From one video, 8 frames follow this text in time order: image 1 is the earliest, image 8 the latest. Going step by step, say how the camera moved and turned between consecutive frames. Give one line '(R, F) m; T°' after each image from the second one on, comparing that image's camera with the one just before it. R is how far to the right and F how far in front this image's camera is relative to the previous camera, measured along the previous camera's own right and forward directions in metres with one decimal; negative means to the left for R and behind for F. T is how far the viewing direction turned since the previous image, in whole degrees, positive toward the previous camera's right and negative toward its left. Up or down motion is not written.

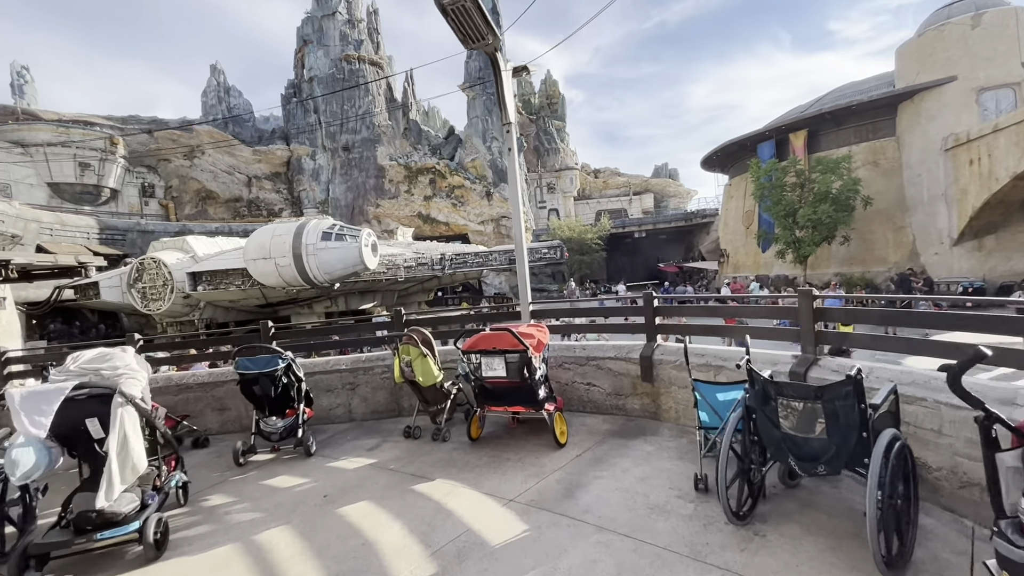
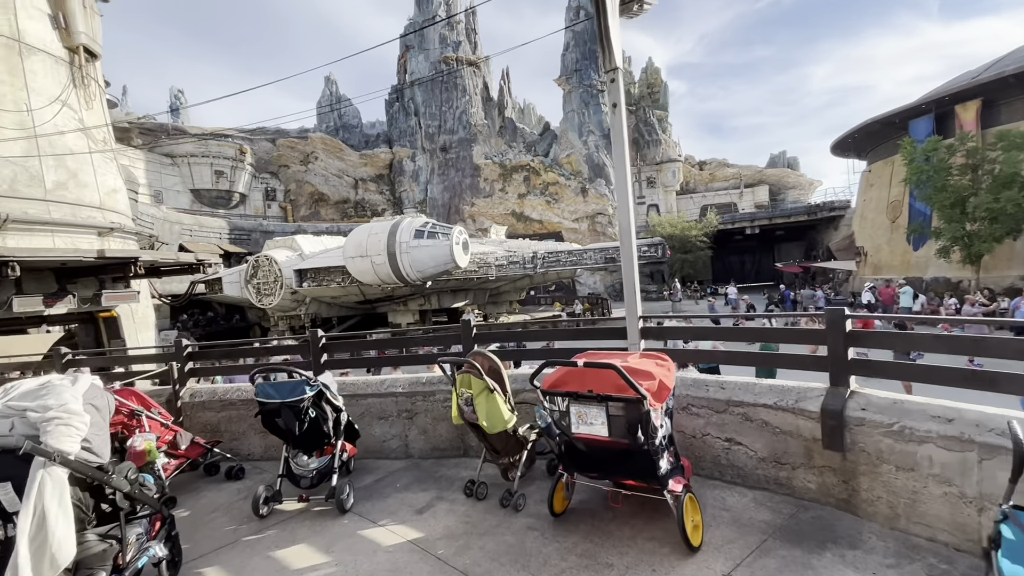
(-0.1, +1.4) m; -11°
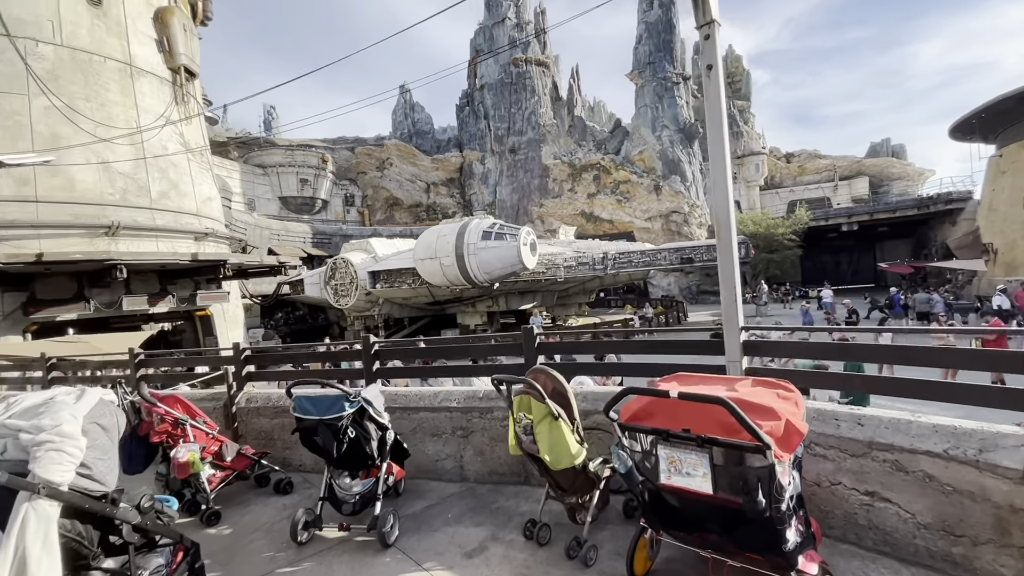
(0.0, +0.6) m; -8°
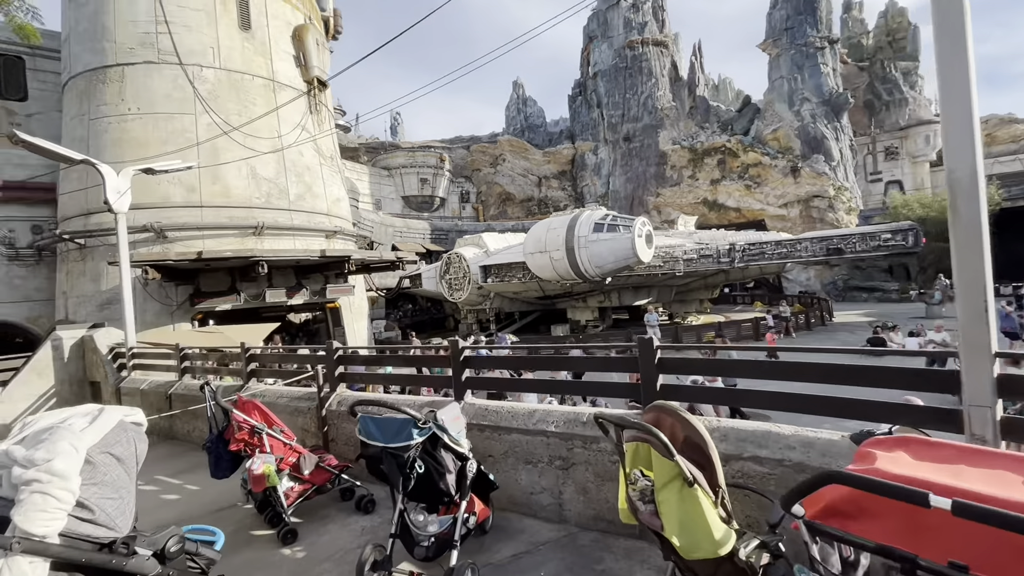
(0.0, +0.8) m; -13°
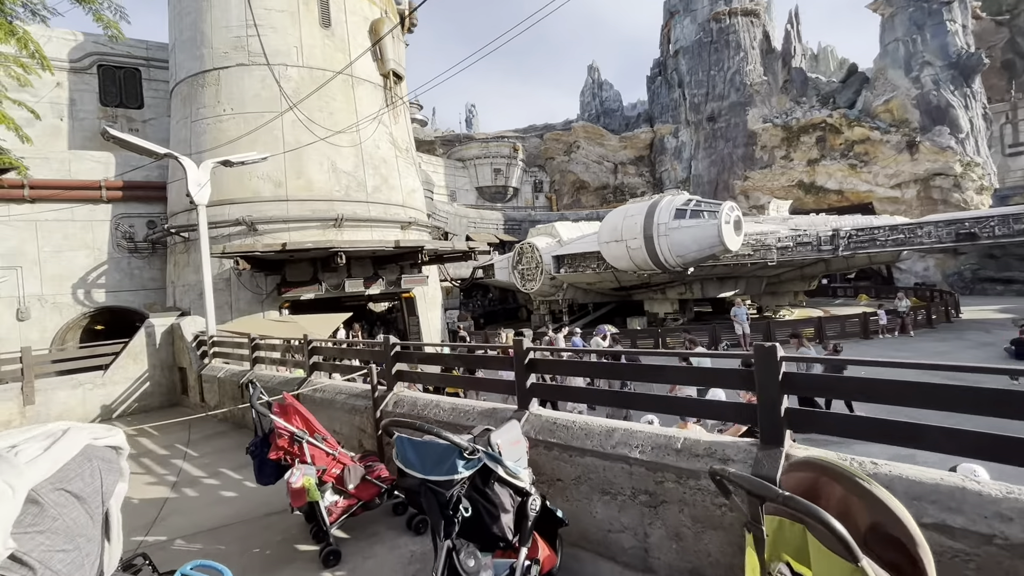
(0.0, +0.6) m; -9°
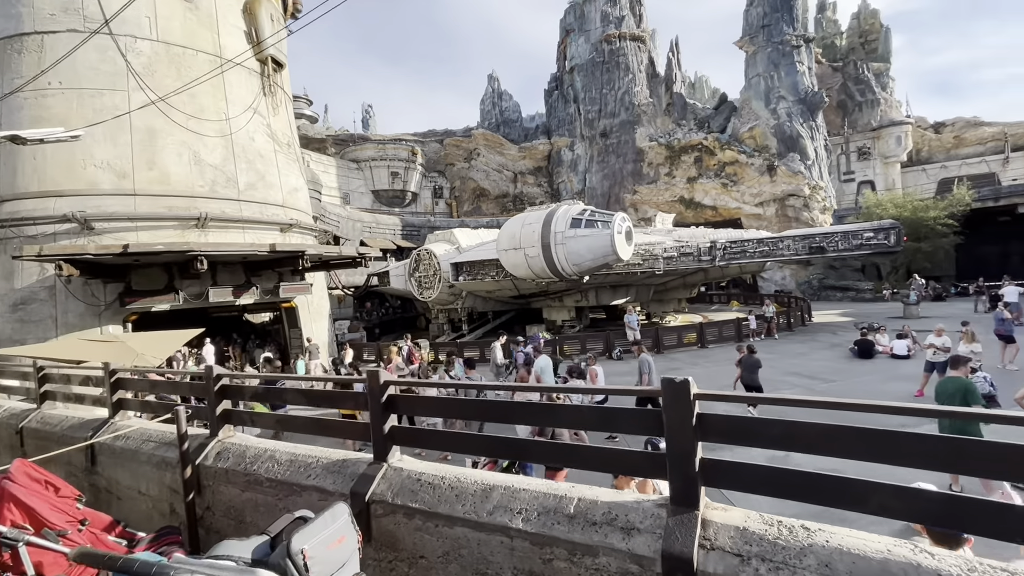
(+0.3, +0.7) m; +12°
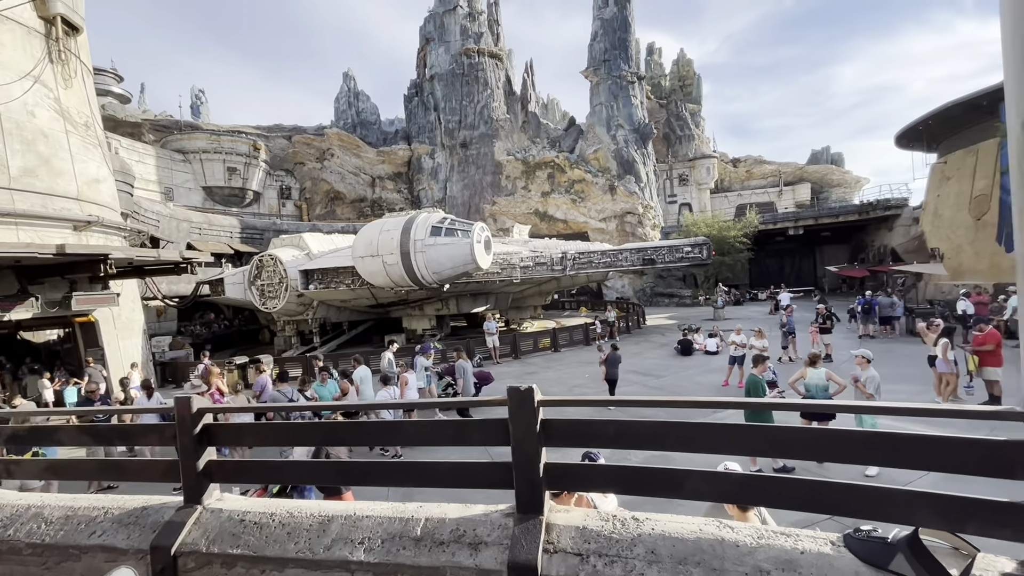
(+0.1, +0.1) m; +16°
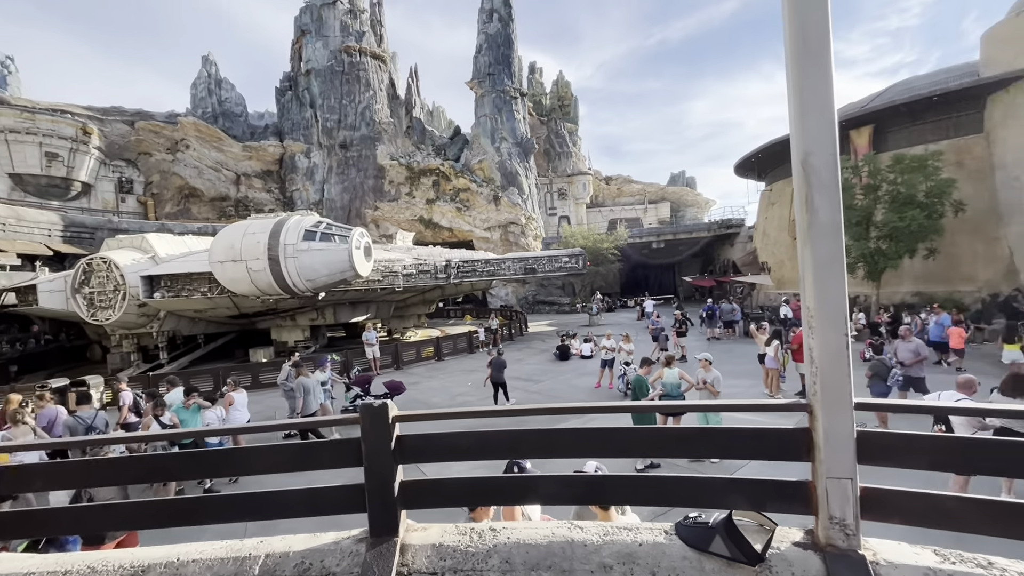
(+0.1, 0.0) m; +14°
